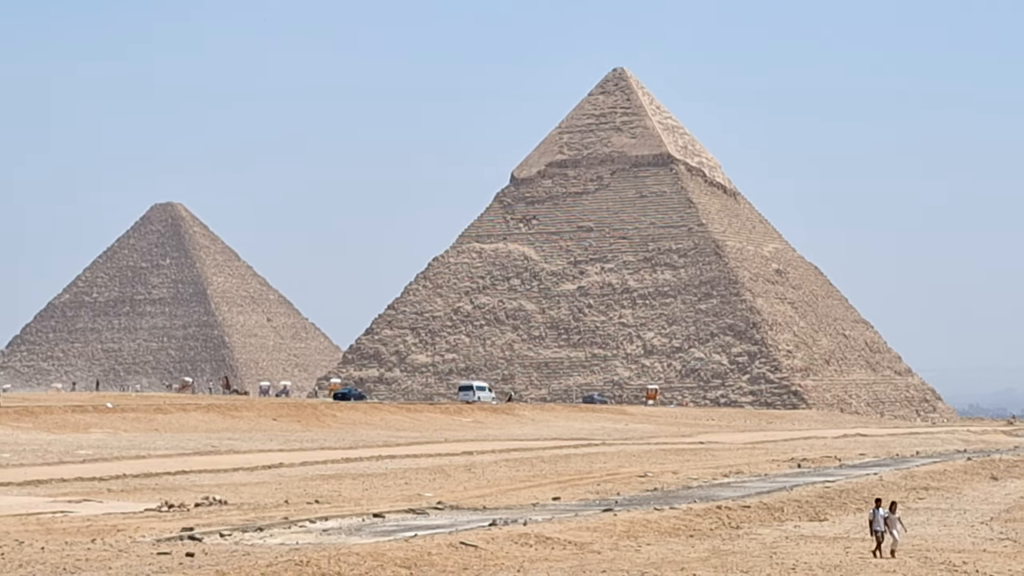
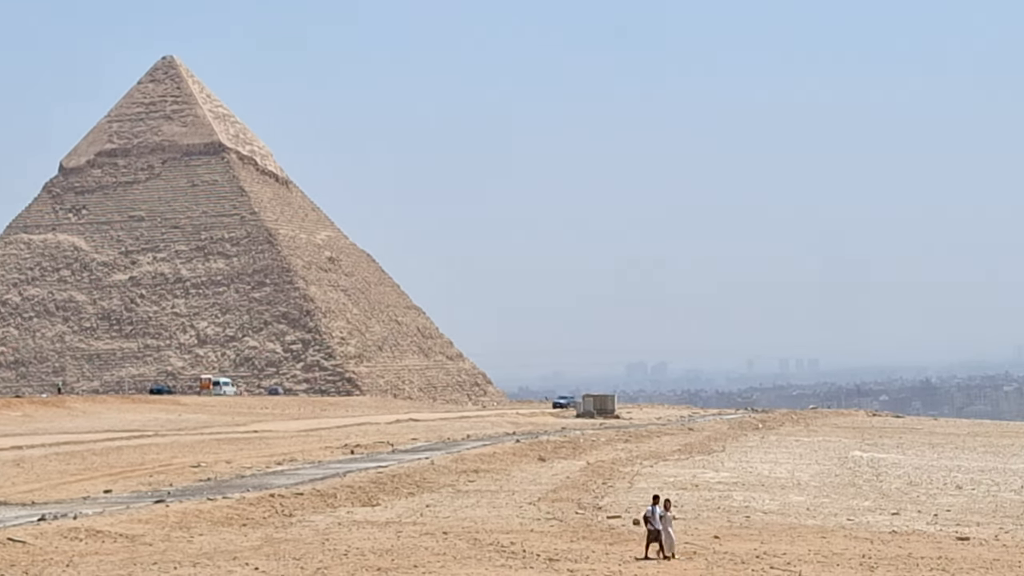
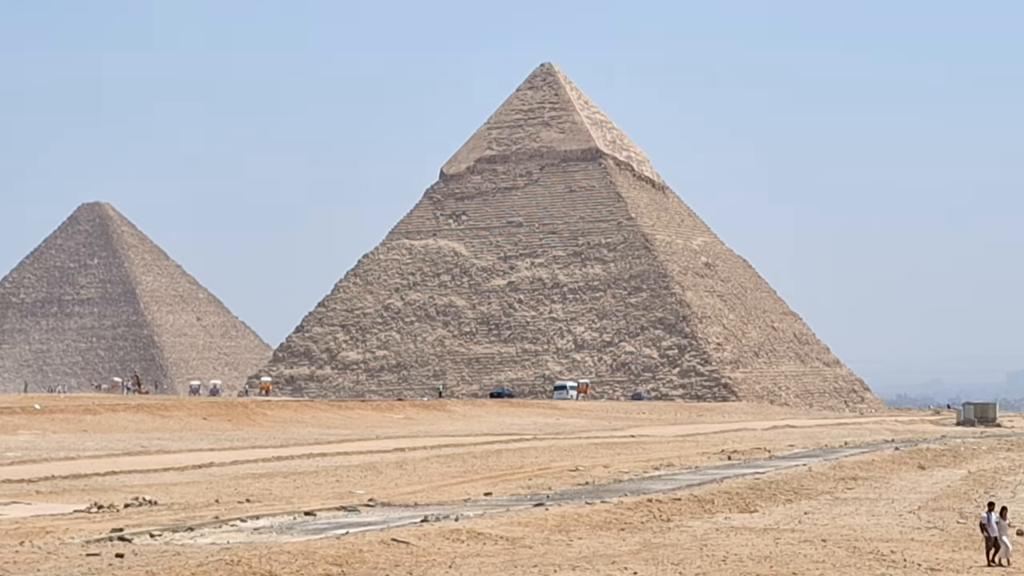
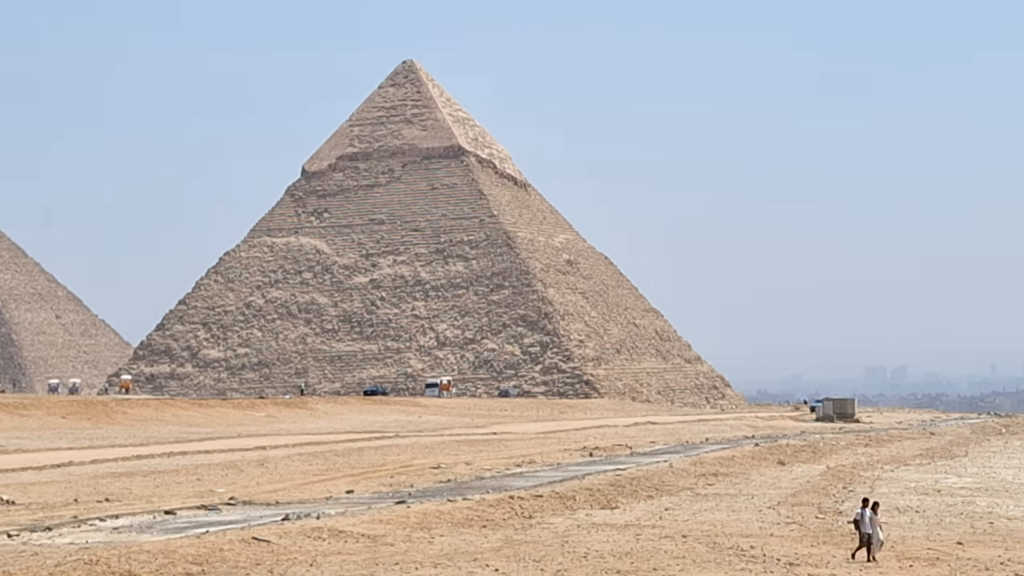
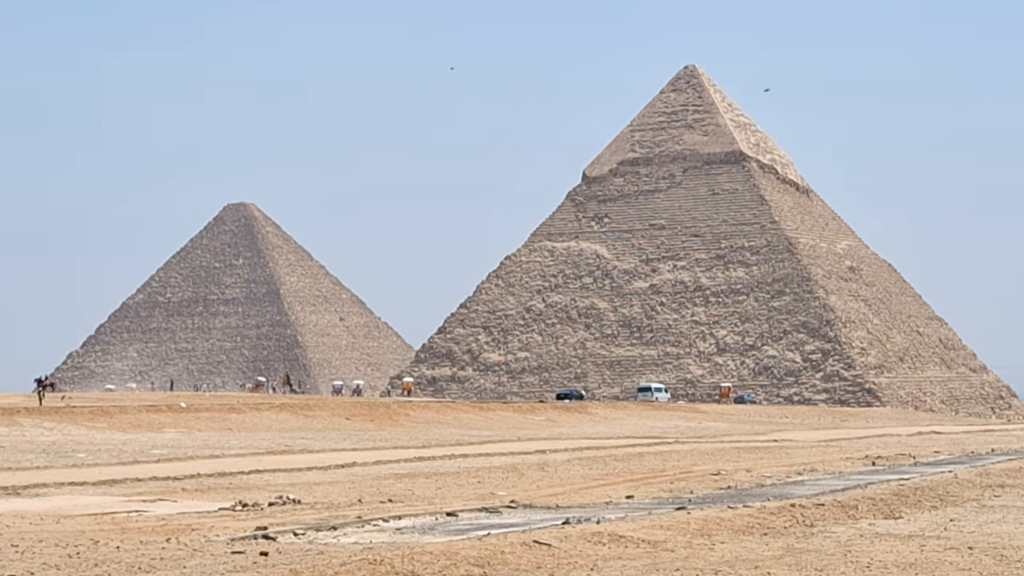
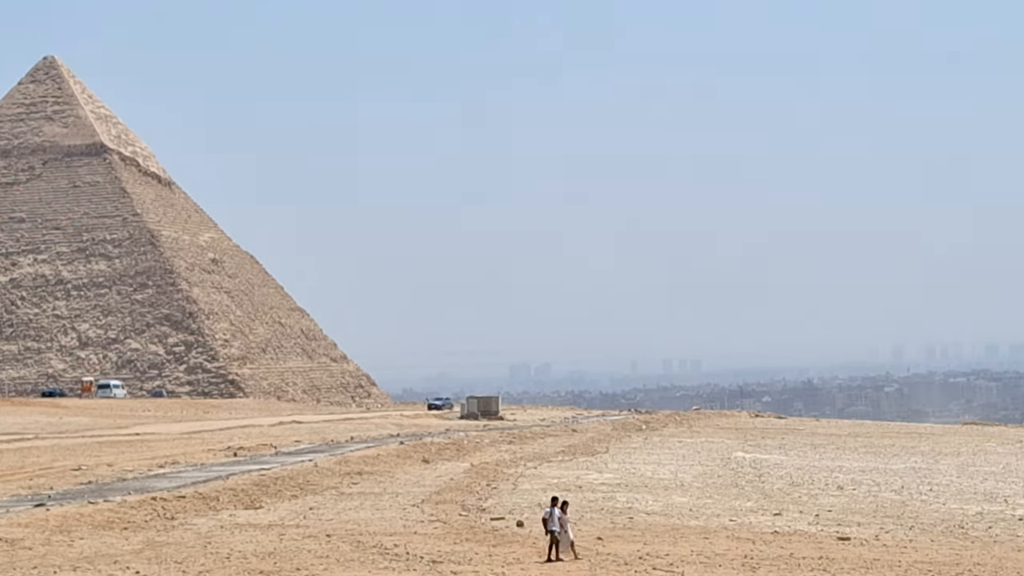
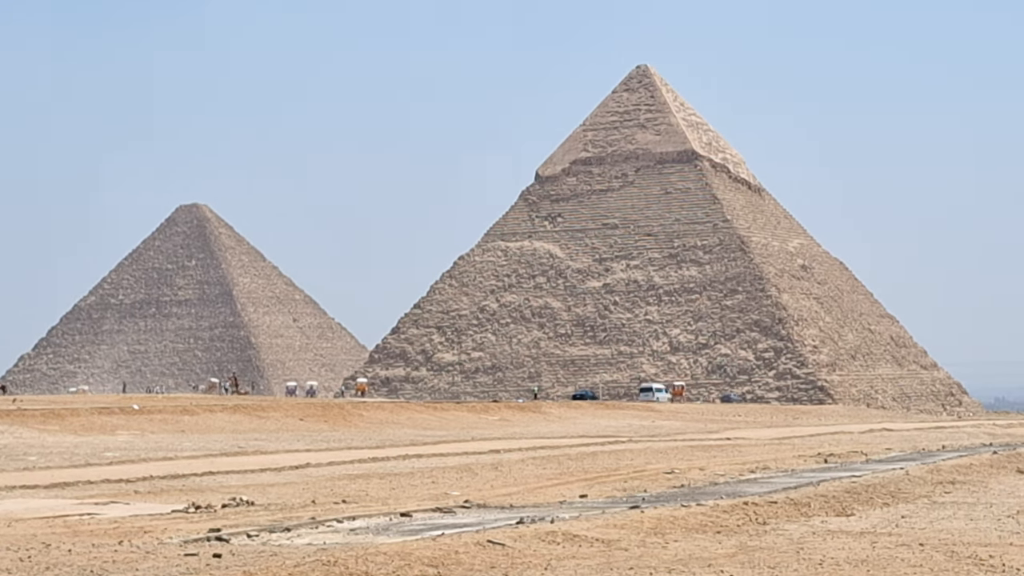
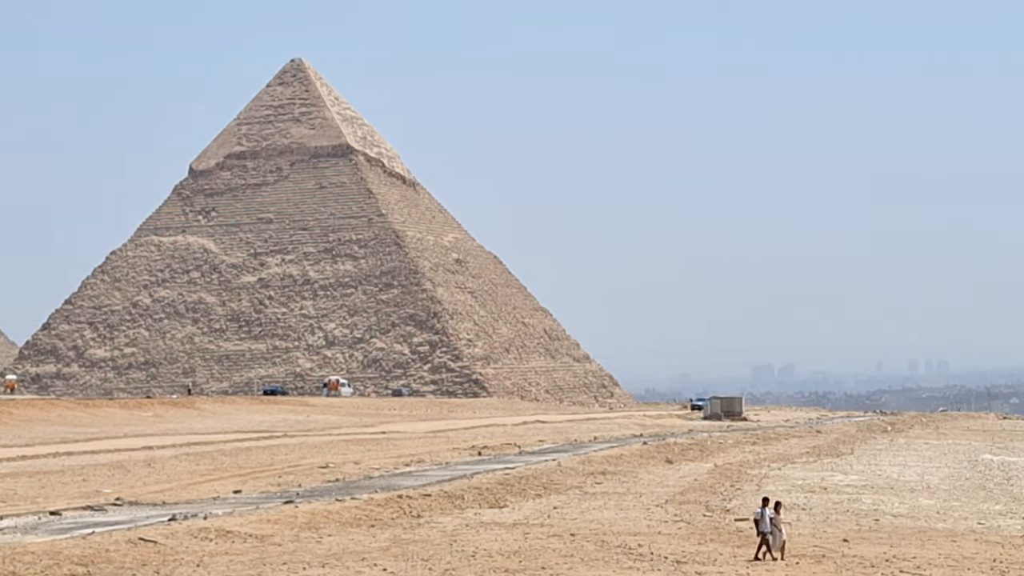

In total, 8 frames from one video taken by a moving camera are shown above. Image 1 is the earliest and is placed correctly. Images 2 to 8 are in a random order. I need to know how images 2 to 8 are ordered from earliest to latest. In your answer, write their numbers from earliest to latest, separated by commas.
5, 7, 3, 4, 8, 2, 6
